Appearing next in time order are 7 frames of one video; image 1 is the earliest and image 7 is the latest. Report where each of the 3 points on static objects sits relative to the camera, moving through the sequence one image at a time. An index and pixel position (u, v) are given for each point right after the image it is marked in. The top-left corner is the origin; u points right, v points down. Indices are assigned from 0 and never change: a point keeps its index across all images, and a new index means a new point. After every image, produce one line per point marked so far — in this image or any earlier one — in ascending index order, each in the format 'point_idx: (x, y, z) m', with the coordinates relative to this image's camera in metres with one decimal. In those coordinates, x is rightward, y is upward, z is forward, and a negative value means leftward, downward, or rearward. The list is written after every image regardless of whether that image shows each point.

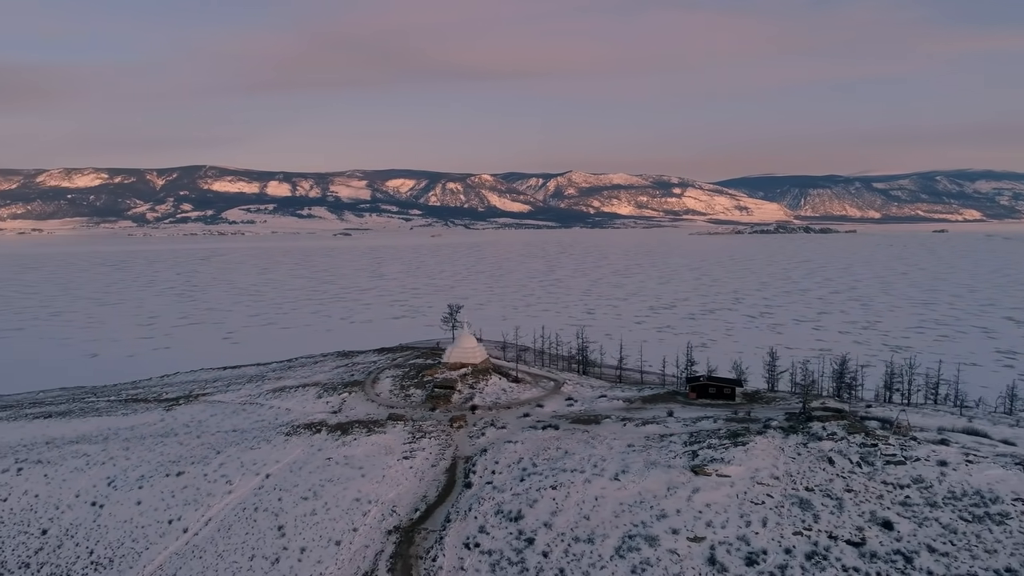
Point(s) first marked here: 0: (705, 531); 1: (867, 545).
0: (+5.2, -6.5, +19.3) m
1: (+9.0, -6.5, +18.2) m
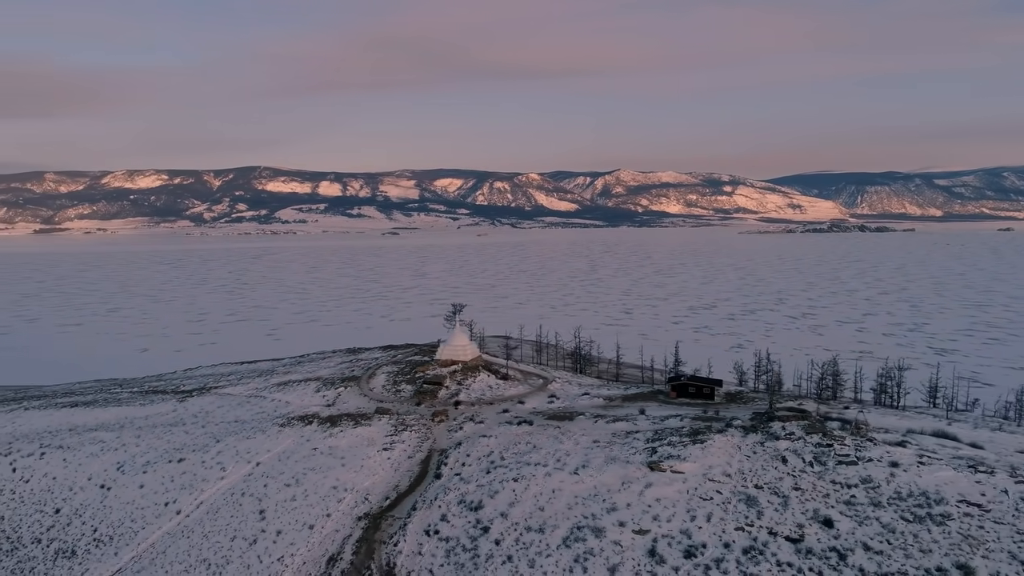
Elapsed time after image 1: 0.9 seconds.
0: (+3.8, -6.6, +20.0) m
1: (+7.6, -6.6, +18.7) m
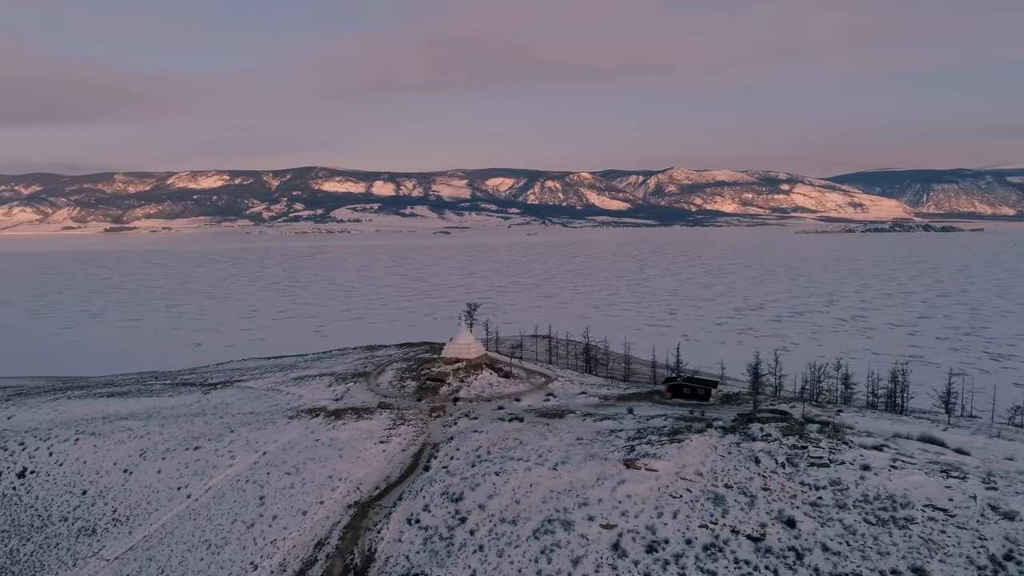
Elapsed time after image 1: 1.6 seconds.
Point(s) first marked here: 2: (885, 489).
0: (+3.0, -6.6, +20.6) m
1: (+6.7, -6.7, +19.1) m
2: (+10.3, -5.6, +20.0) m
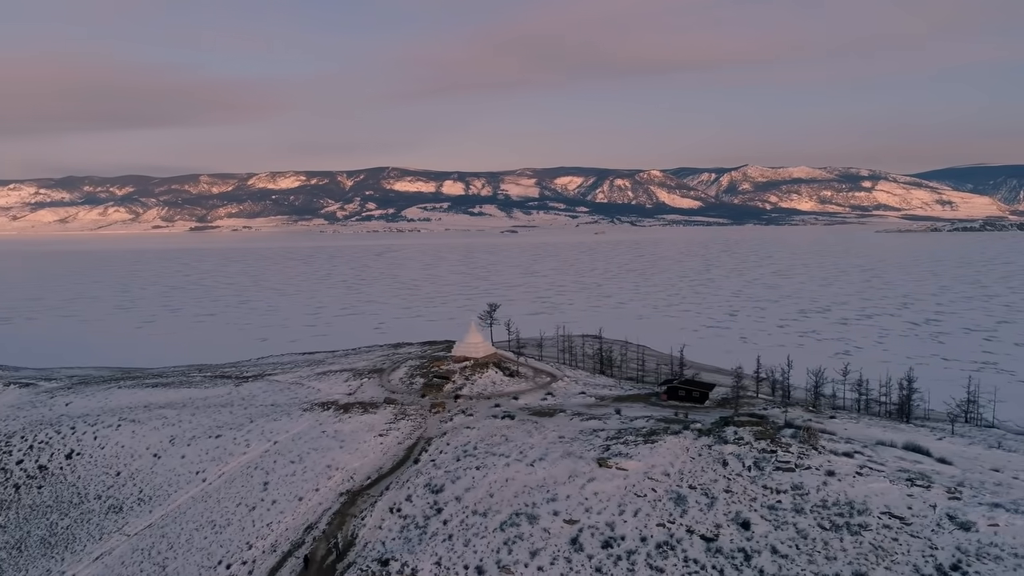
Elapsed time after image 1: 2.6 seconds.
0: (+2.1, -6.8, +21.4) m
1: (+5.5, -6.8, +19.5) m
2: (+9.2, -5.8, +20.0) m
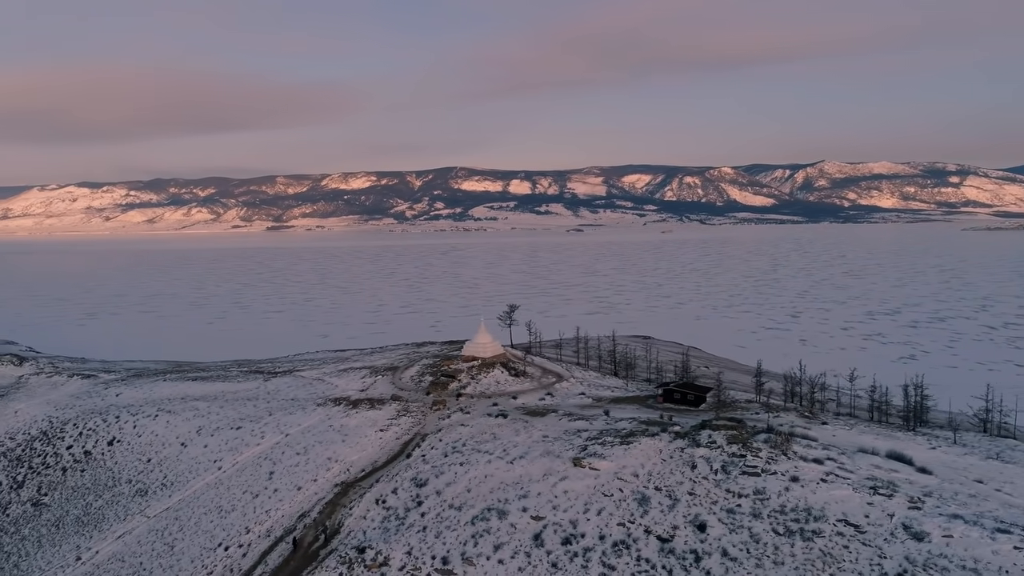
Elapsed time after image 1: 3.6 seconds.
0: (+1.1, -6.9, +22.0) m
1: (+4.4, -7.0, +19.8) m
2: (+8.1, -5.9, +20.0) m
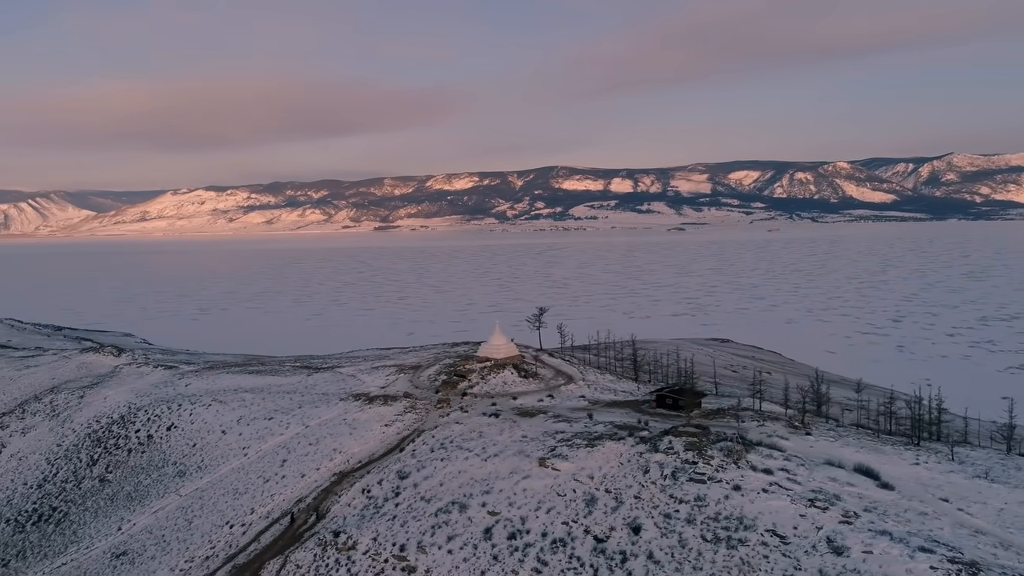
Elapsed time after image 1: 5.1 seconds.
0: (-0.3, -7.1, +23.2) m
1: (+2.7, -7.2, +20.5) m
2: (+6.4, -6.2, +20.2) m
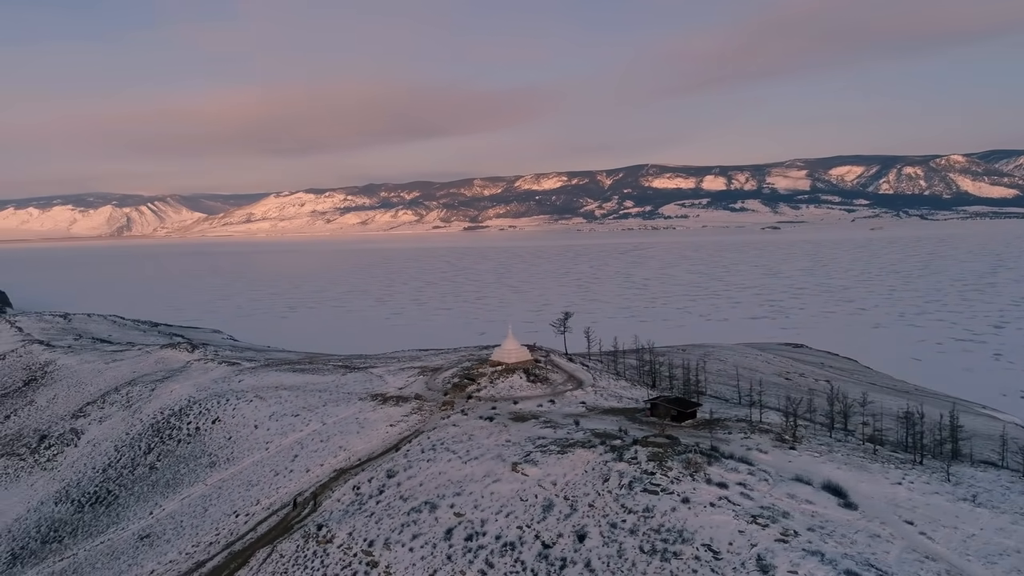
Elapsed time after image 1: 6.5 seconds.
0: (-1.4, -7.4, +24.0) m
1: (+1.1, -7.6, +20.9) m
2: (+4.8, -6.6, +20.1) m
